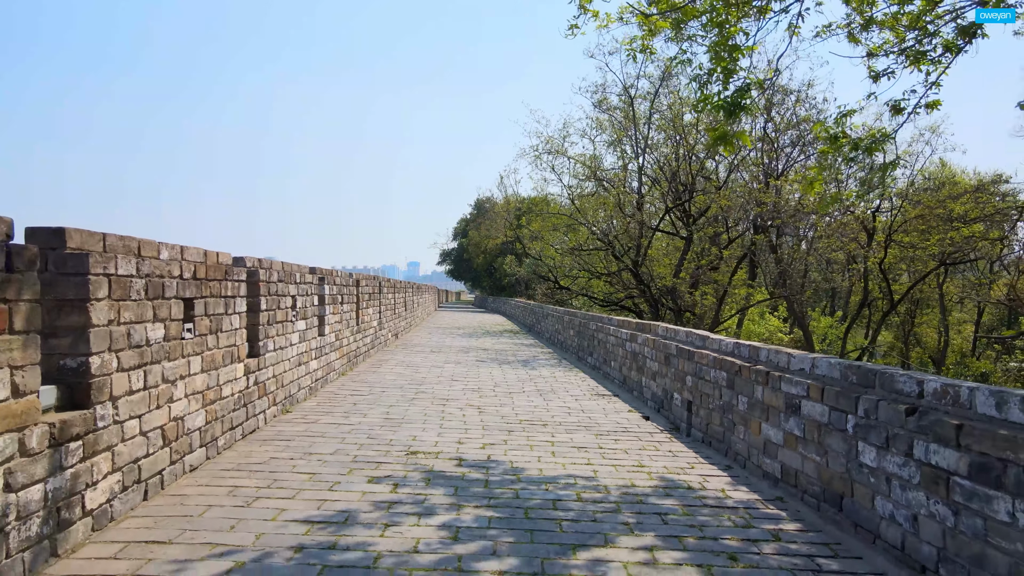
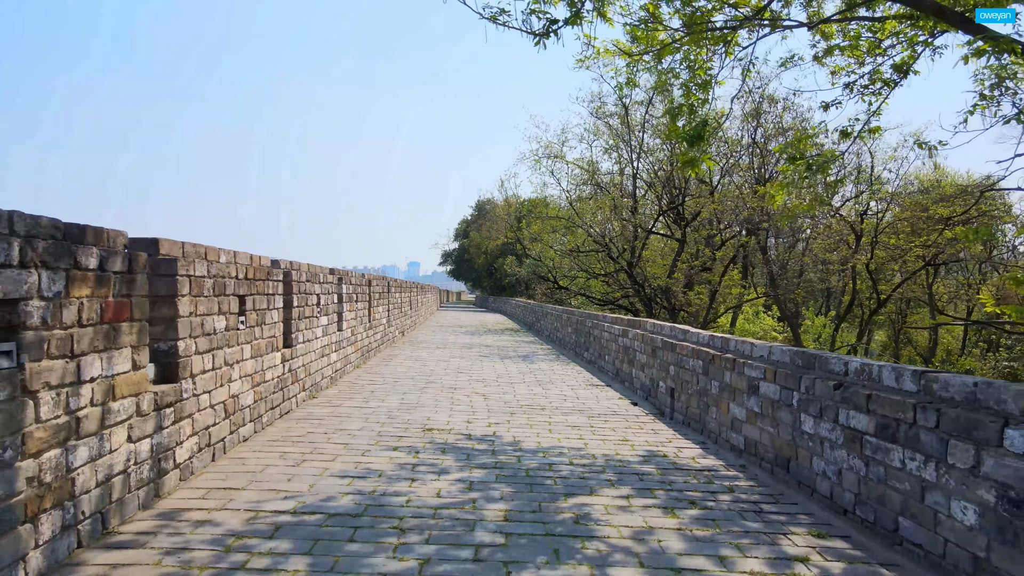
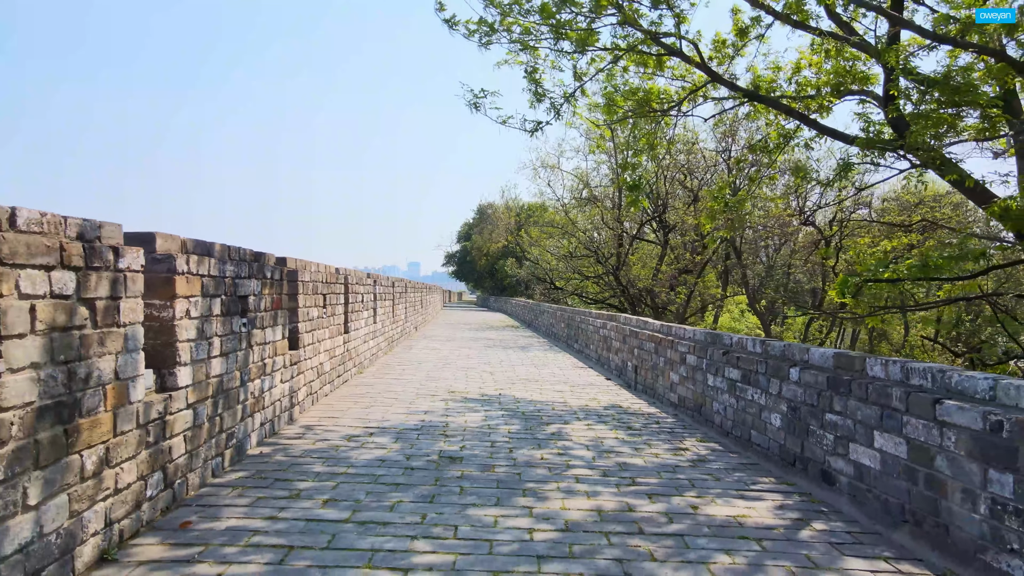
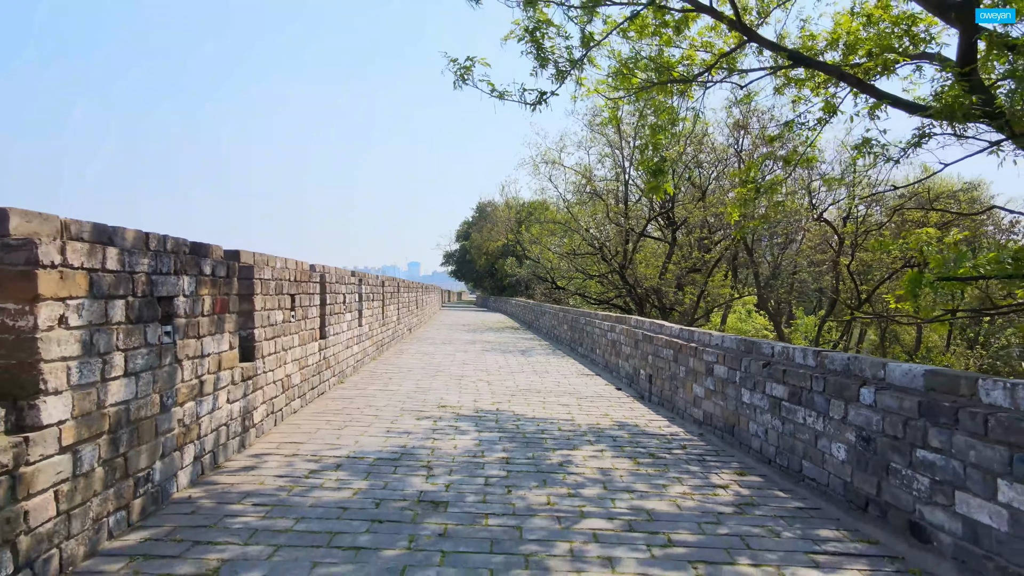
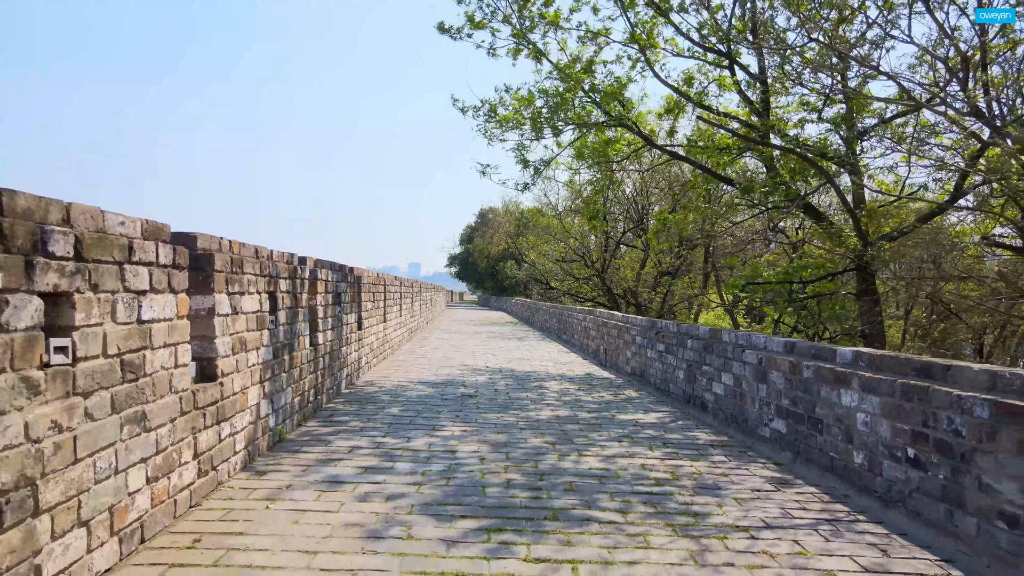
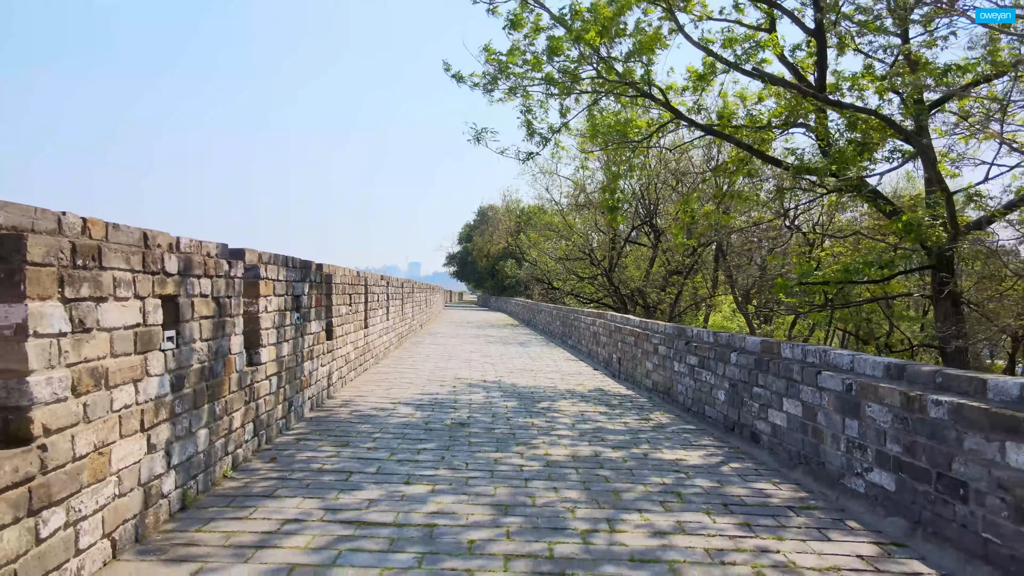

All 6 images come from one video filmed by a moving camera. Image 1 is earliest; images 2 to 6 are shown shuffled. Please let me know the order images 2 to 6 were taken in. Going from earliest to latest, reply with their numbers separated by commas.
2, 4, 3, 6, 5
